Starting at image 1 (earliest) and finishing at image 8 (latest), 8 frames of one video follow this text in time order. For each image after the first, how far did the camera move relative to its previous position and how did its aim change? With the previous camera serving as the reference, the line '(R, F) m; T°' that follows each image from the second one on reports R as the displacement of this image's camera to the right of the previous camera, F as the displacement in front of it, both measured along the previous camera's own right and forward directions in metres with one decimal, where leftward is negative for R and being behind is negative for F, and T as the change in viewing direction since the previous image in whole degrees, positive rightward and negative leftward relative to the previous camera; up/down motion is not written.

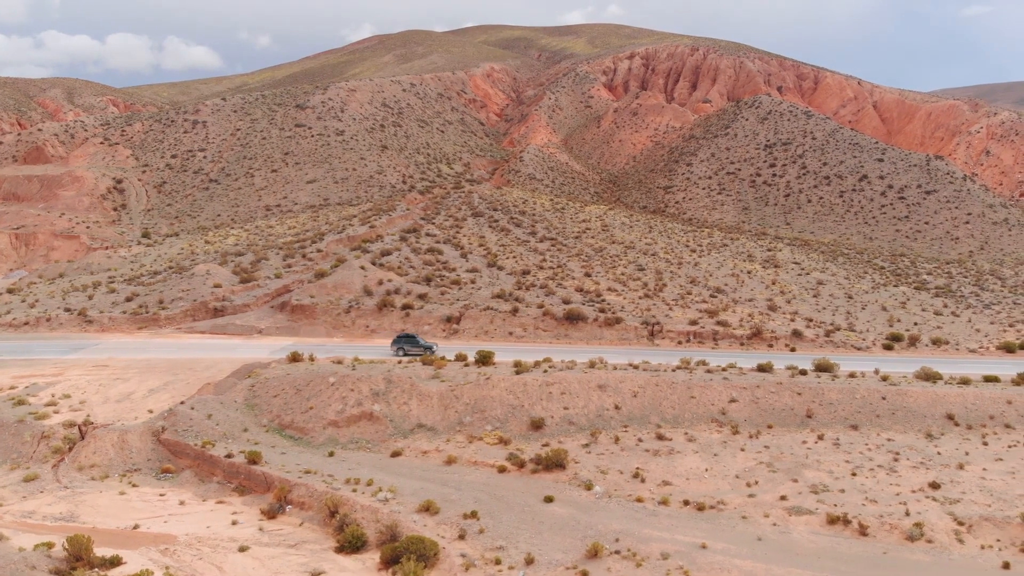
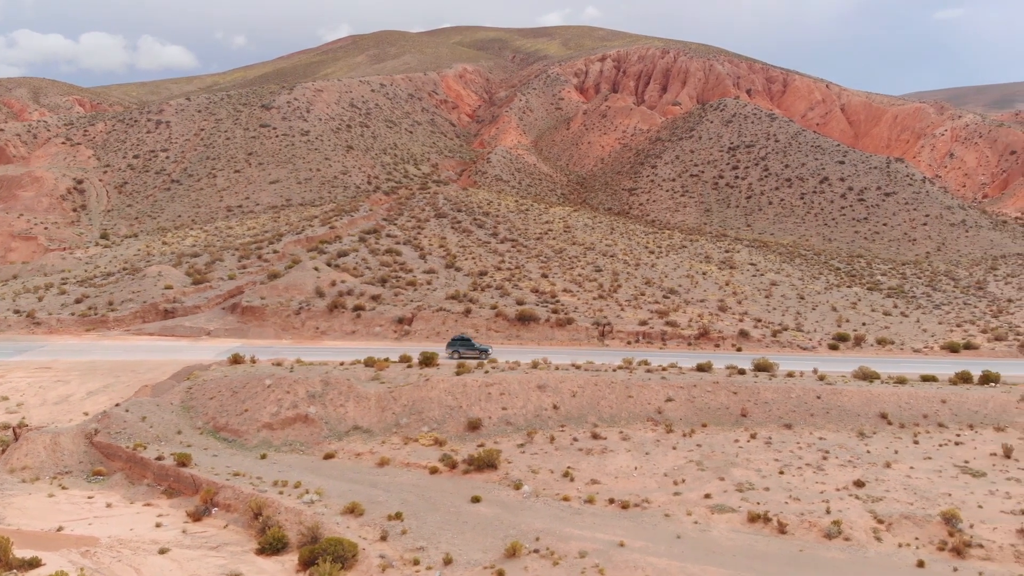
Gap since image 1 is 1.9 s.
(+2.1, 0.0) m; +1°
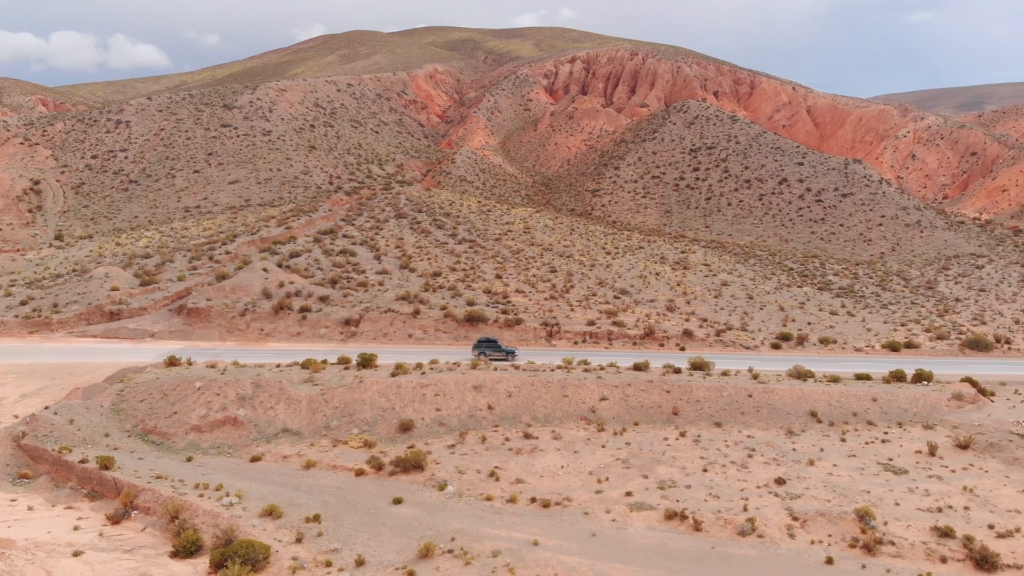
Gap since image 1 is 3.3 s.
(+2.2, 0.0) m; +1°
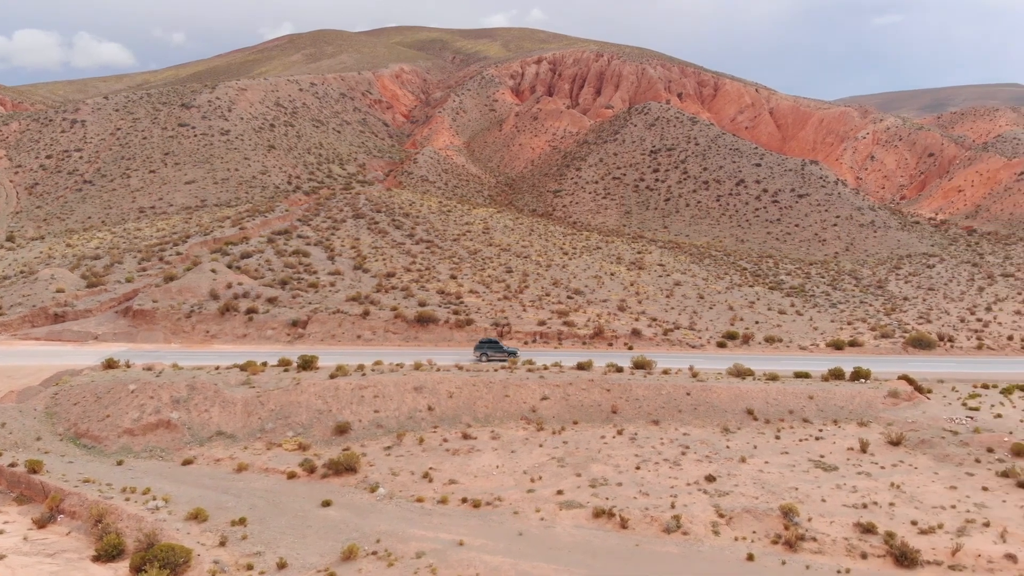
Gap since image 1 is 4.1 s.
(+1.8, -0.1) m; +1°
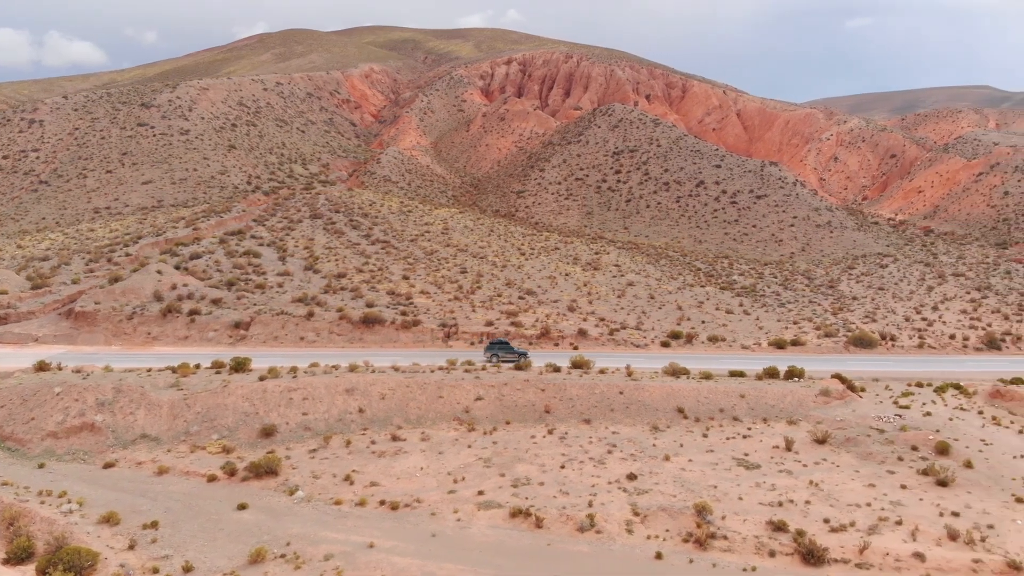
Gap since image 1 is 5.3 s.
(+2.4, -0.1) m; +1°
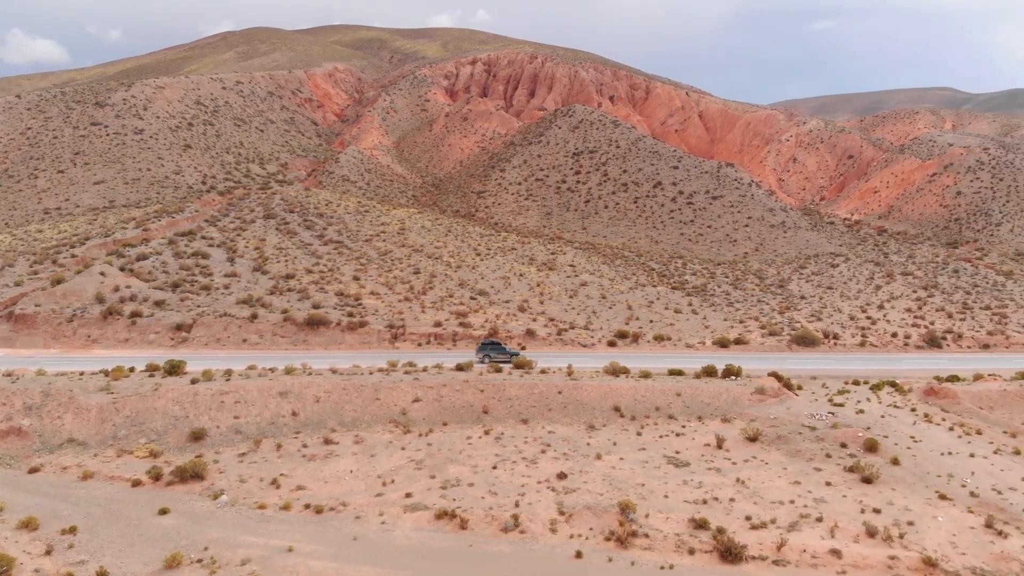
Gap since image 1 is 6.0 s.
(+1.9, -0.1) m; +2°
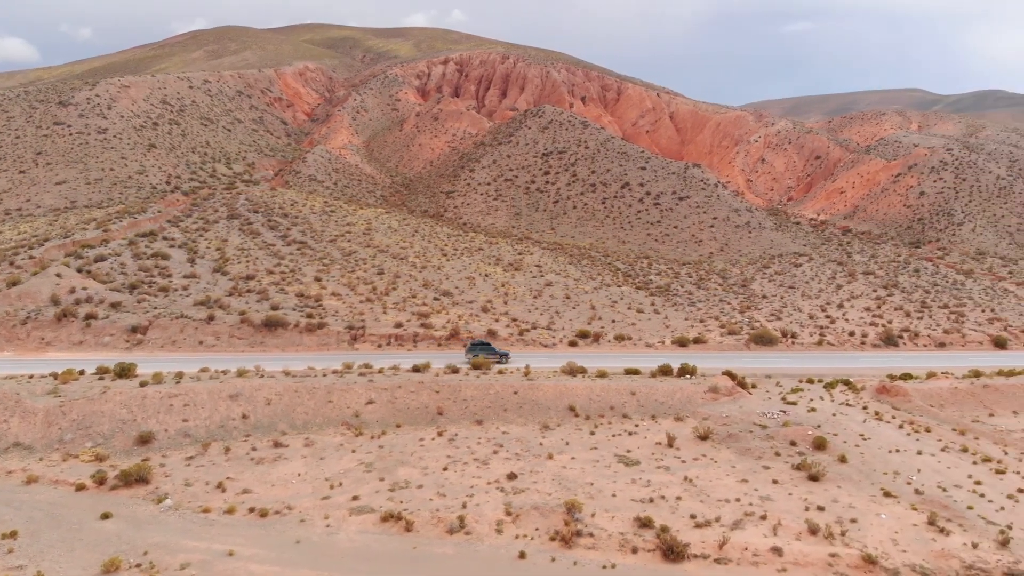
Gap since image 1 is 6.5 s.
(+1.2, -0.1) m; +1°
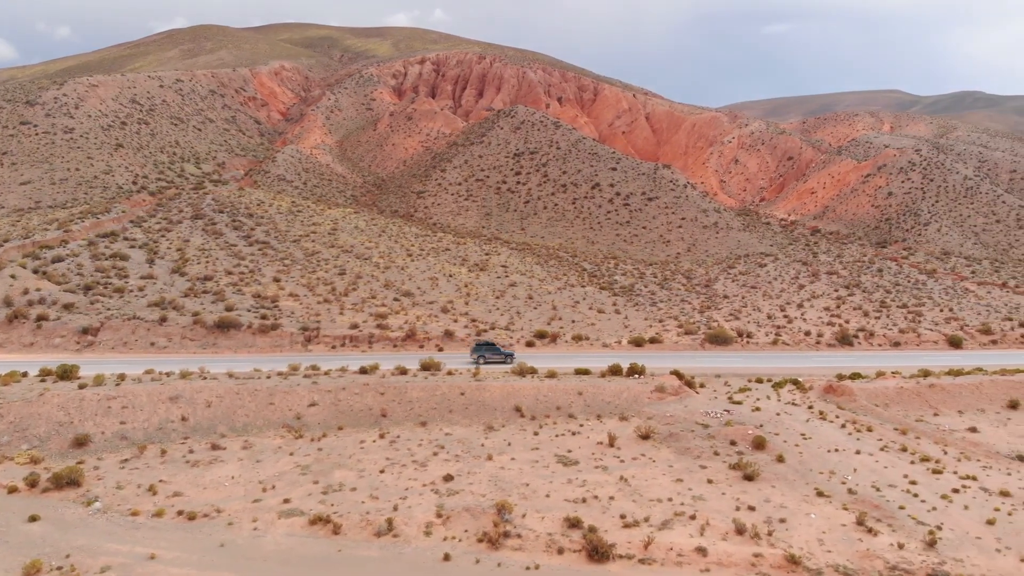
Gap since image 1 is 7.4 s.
(+2.1, 0.0) m; 0°
